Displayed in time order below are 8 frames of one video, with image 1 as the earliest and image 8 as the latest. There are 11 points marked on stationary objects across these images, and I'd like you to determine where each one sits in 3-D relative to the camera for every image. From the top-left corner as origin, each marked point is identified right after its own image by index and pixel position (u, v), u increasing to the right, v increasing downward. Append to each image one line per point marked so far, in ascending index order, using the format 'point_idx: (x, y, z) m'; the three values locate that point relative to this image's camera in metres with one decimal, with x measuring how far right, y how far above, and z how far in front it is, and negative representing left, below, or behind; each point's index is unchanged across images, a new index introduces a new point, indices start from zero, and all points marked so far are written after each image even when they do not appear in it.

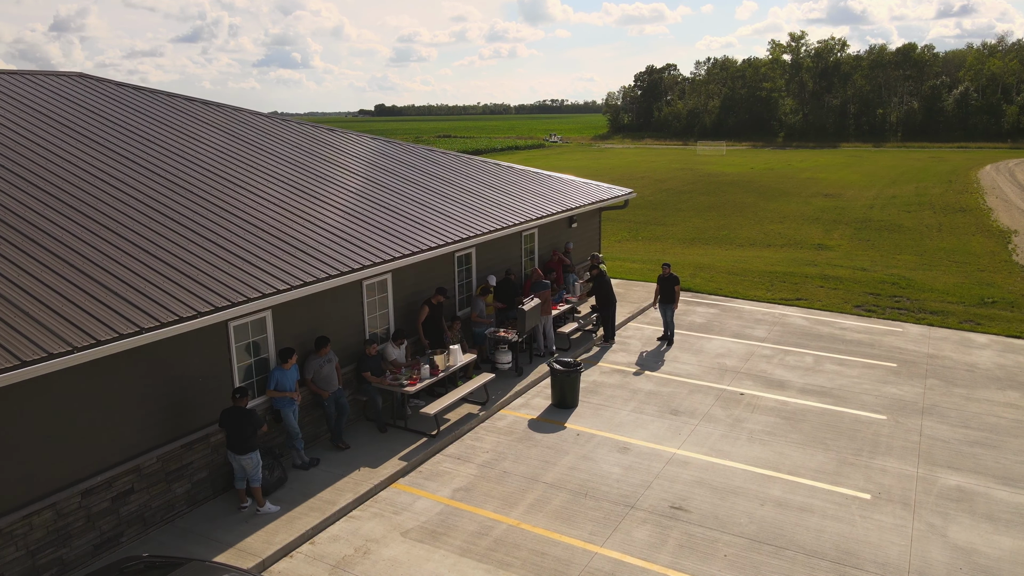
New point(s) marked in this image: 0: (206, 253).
0: (-3.7, +0.5, +9.0) m
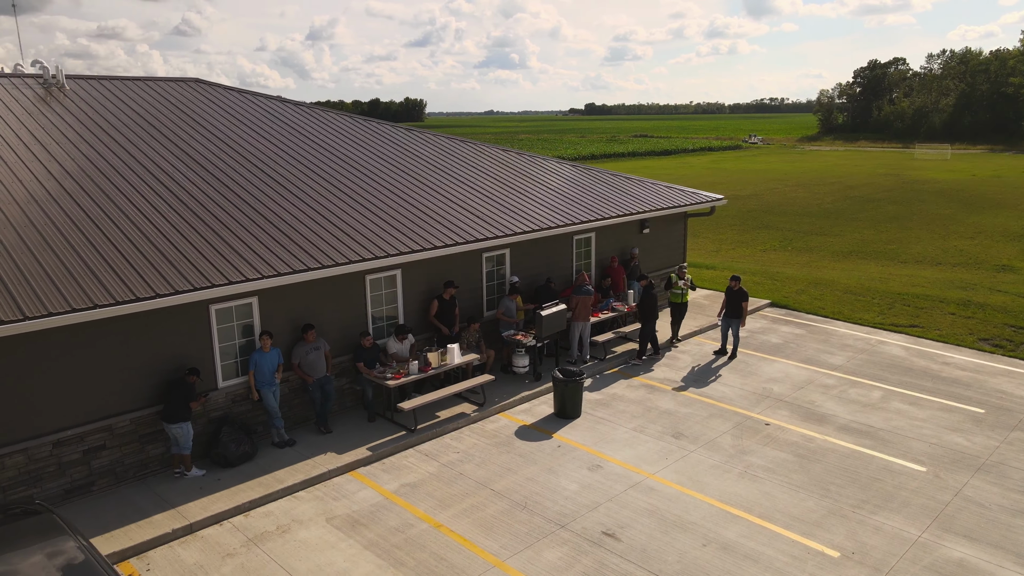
0: (-4.0, +0.7, +9.9) m
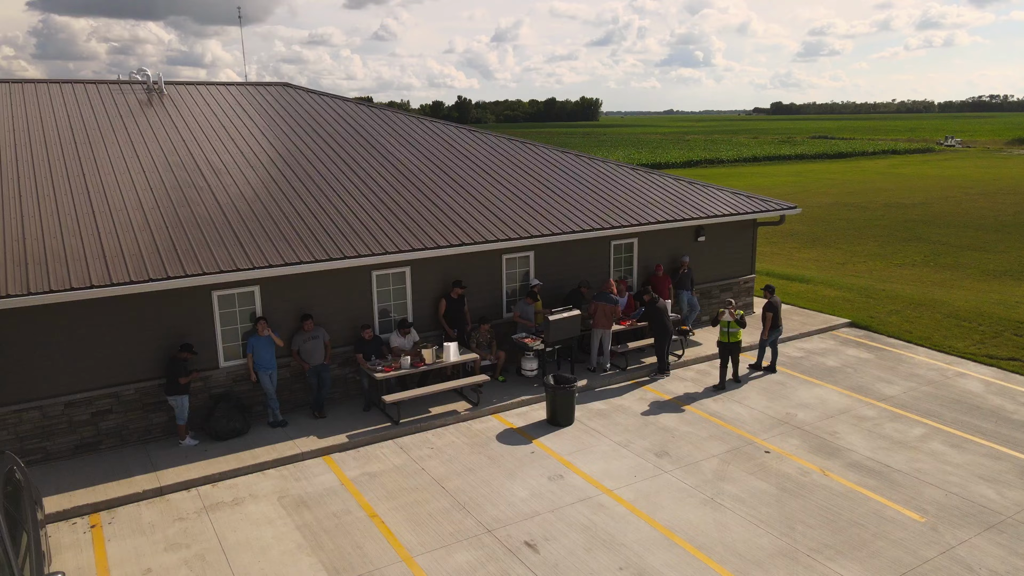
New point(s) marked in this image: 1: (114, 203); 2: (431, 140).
0: (-4.1, +0.8, +10.9) m
1: (-6.0, +1.4, +11.3) m
2: (-1.8, +3.4, +16.3) m
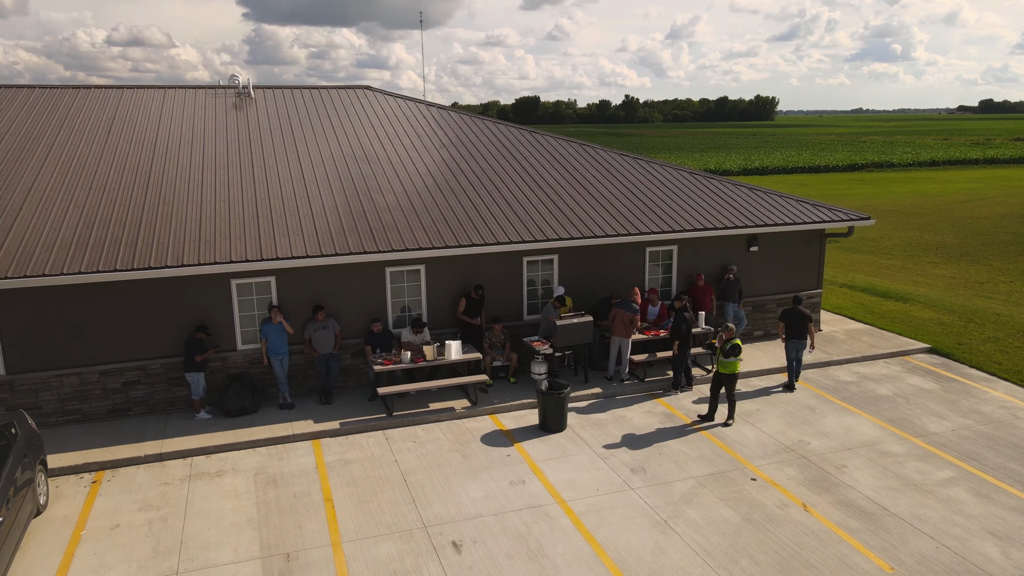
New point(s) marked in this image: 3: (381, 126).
0: (-4.0, +1.0, +11.8) m
1: (-5.8, +1.7, +12.6) m
2: (-0.4, +3.4, +16.6) m
3: (-2.8, +3.6, +16.4) m
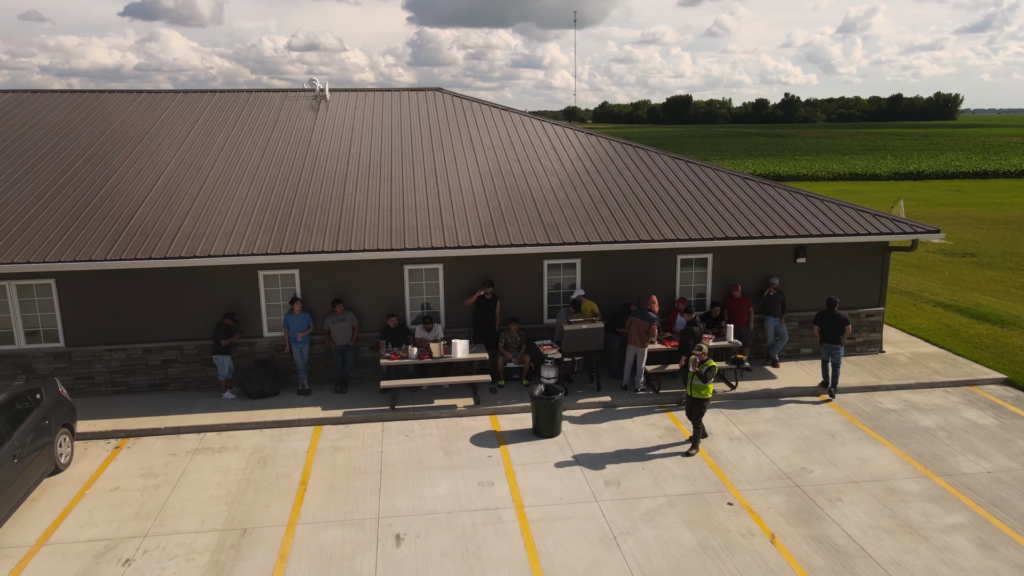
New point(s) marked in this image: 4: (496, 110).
0: (-3.7, +1.1, +12.6) m
1: (-5.2, +1.9, +13.7) m
2: (+0.8, +3.4, +16.6) m
3: (-1.6, +3.7, +16.8) m
4: (-0.4, +4.2, +17.6) m
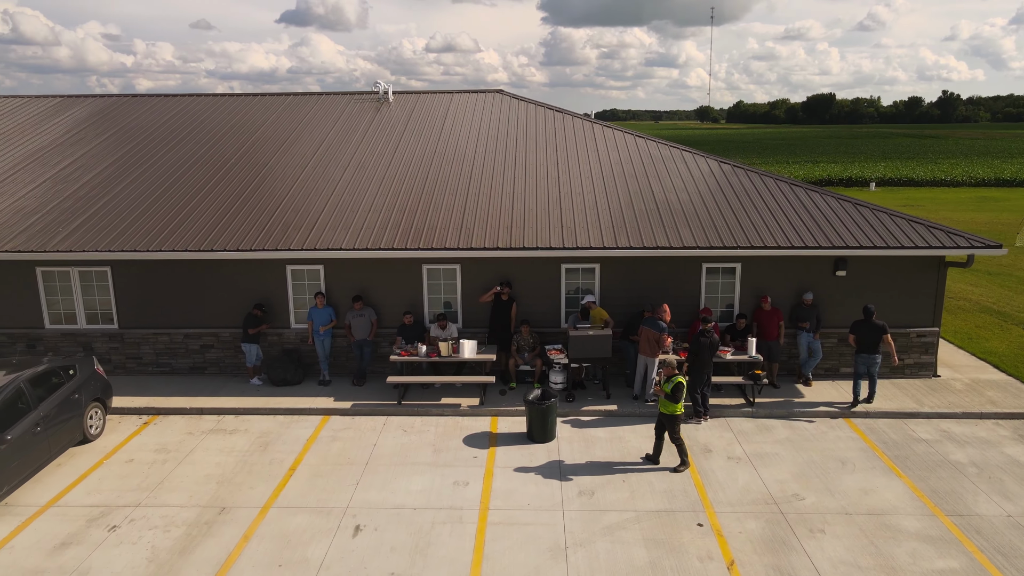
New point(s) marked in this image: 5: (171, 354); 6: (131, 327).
0: (-3.3, +1.2, +13.2) m
1: (-4.6, +2.0, +14.5) m
2: (+1.9, +3.3, +16.4) m
3: (-0.4, +3.7, +17.0) m
4: (+0.9, +4.2, +17.6) m
5: (-5.9, -1.2, +12.9) m
6: (-6.6, -0.7, +12.8) m
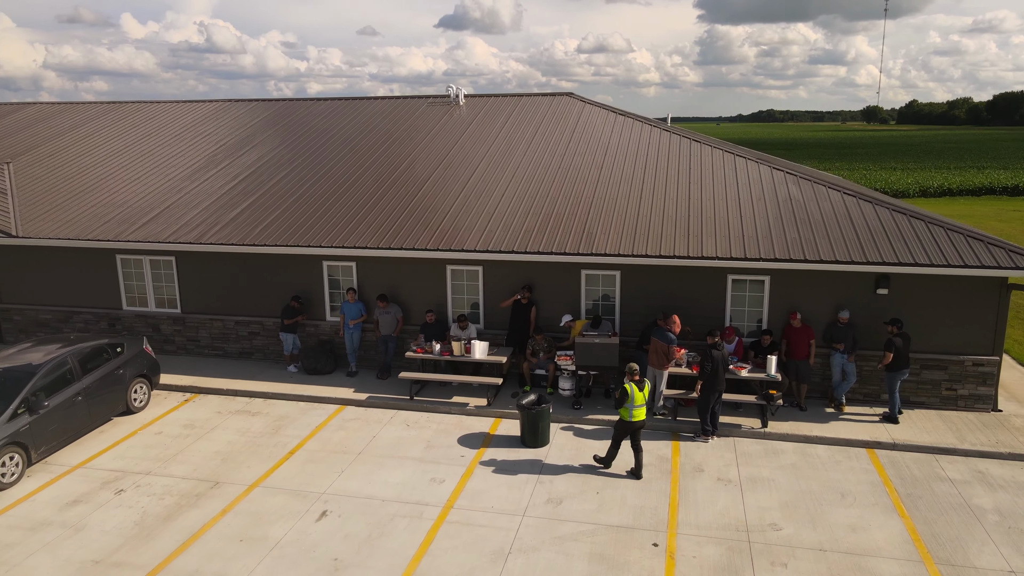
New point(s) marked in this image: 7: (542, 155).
0: (-2.7, +1.3, +13.8) m
1: (-3.7, +2.2, +15.4) m
2: (+3.1, +3.1, +16.0) m
3: (+1.0, +3.6, +17.1) m
4: (+2.4, +4.0, +17.4) m
5: (-5.4, -1.0, +14.0) m
6: (-6.1, -0.5, +14.1) m
7: (+0.6, +2.8, +15.5) m
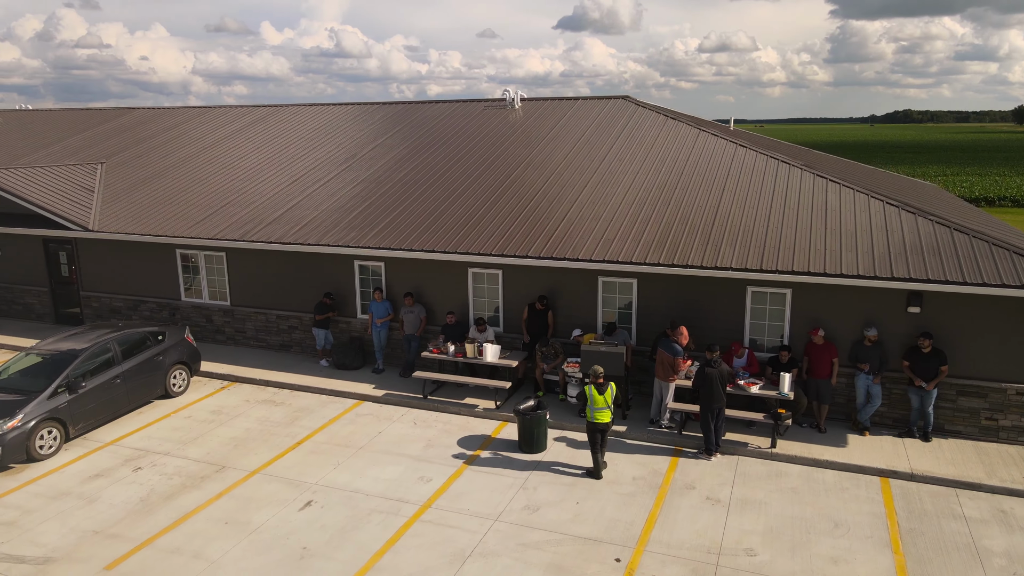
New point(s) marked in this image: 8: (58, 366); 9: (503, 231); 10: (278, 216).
0: (-2.1, +1.3, +14.2) m
1: (-2.9, +2.2, +15.9) m
2: (+3.9, +2.9, +15.5) m
3: (+2.0, +3.5, +16.9) m
4: (+3.5, +3.9, +17.0) m
5: (-4.9, -0.9, +14.8) m
6: (-5.5, -0.4, +15.0) m
7: (+1.5, +2.6, +15.4) m
8: (-6.7, -1.1, +10.9) m
9: (-0.2, +1.0, +13.2) m
10: (-4.7, +1.4, +15.0) m
